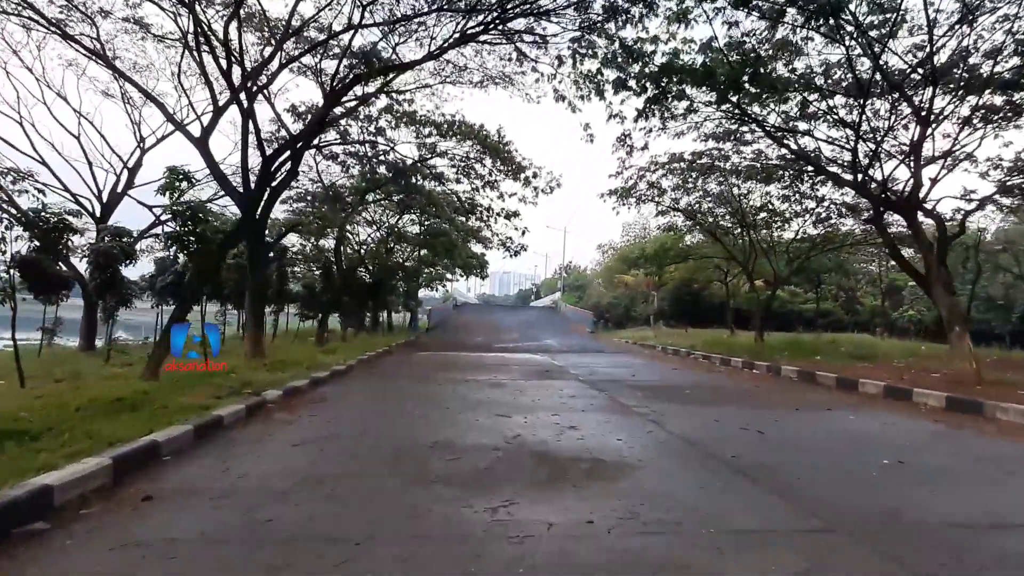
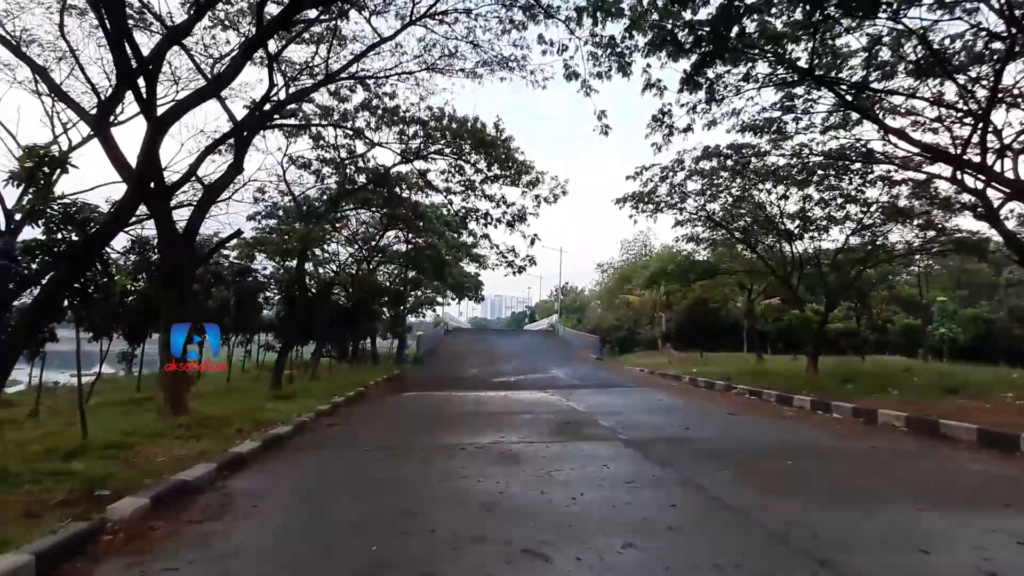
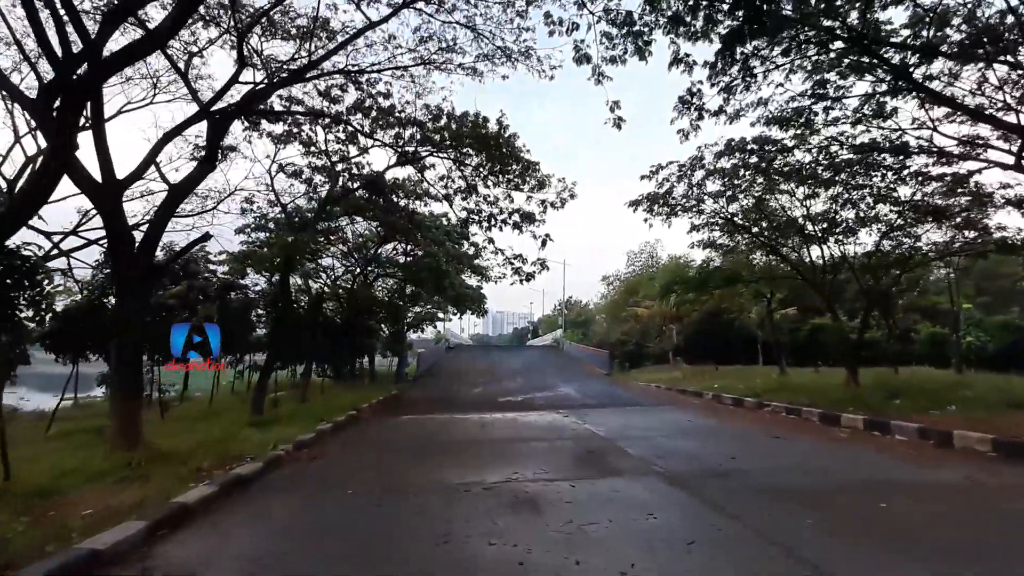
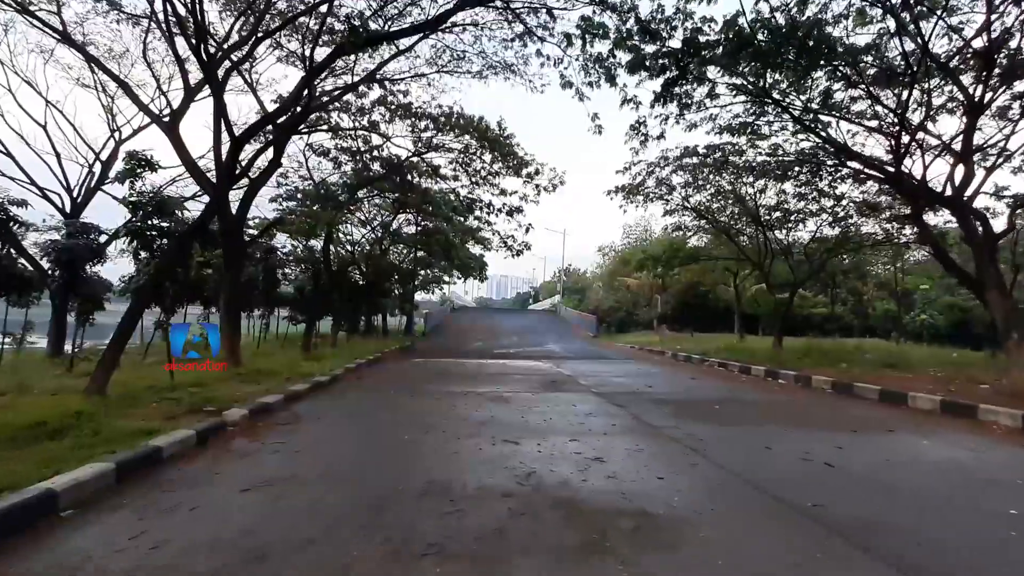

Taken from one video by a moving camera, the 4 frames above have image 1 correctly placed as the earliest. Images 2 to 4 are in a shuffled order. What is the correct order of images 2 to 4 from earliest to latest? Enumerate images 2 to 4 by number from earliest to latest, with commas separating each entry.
4, 2, 3
